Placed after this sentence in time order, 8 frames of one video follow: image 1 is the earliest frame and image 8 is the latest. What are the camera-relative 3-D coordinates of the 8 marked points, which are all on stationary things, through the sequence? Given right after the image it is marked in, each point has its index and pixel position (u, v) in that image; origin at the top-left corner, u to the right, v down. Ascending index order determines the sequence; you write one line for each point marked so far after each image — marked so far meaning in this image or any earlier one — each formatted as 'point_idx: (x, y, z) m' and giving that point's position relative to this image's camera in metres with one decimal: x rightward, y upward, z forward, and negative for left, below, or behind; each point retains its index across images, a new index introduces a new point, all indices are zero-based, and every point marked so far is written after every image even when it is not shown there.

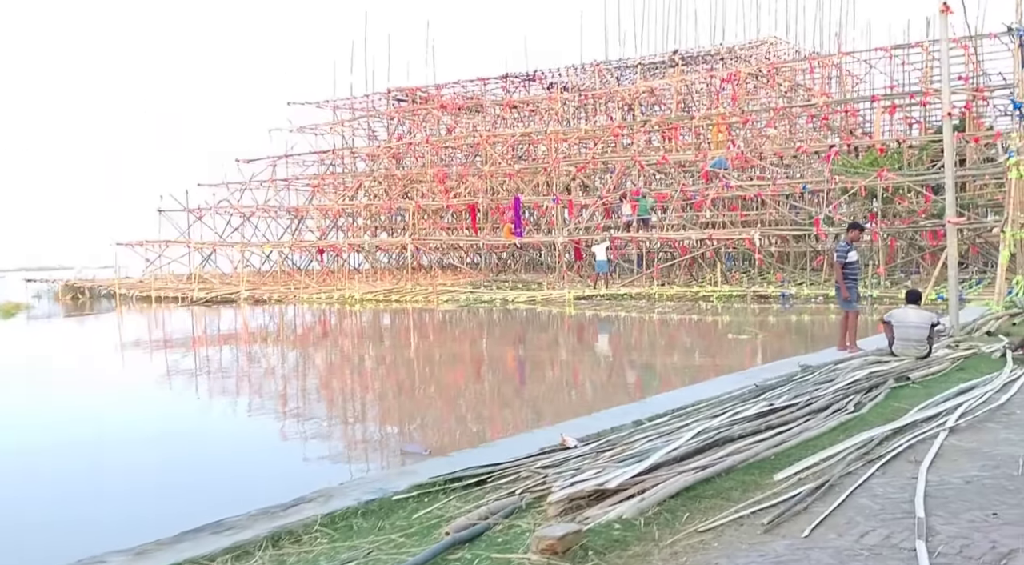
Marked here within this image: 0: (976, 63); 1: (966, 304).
0: (+8.6, +4.1, +19.9) m
1: (+5.1, -0.3, +12.1) m
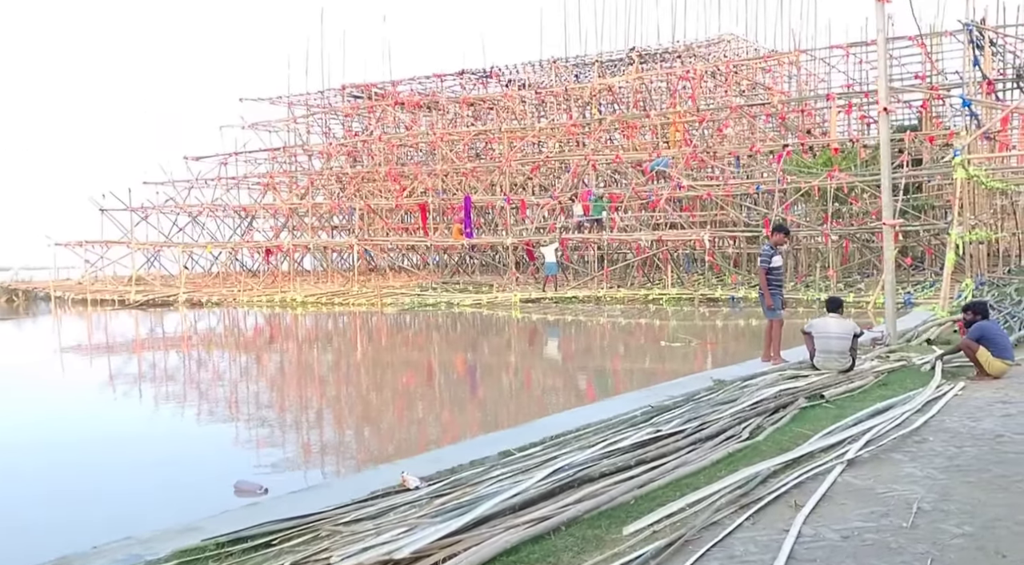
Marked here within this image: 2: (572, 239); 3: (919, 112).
0: (+7.7, +4.0, +19.6) m
1: (+4.4, -0.3, +11.7) m
2: (+0.9, +0.7, +18.1) m
3: (+7.5, +3.1, +19.9) m
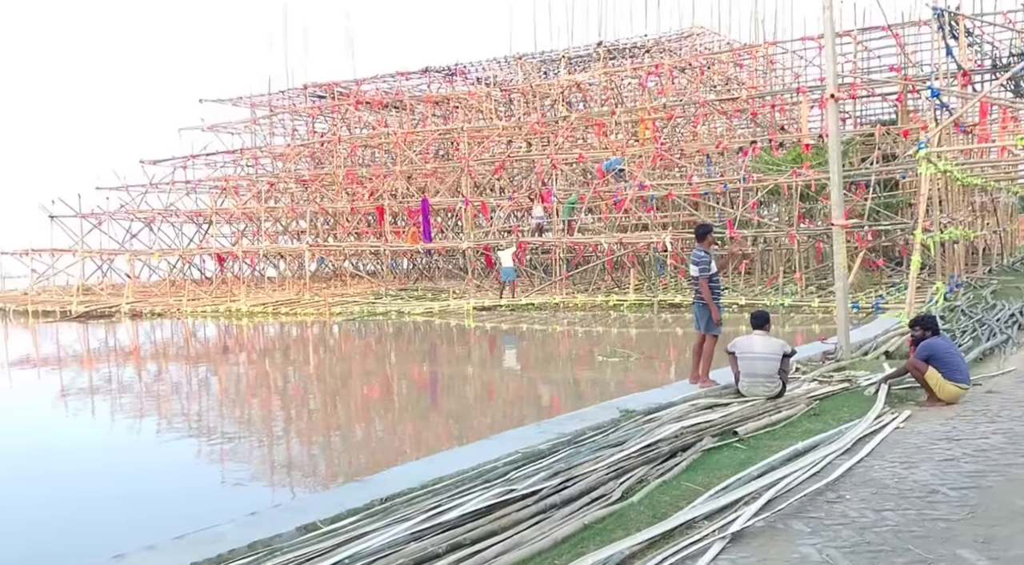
0: (+6.9, +4.0, +18.8) m
1: (+3.7, -0.3, +10.9) m
2: (+0.2, +0.6, +17.2) m
3: (+6.8, +3.1, +19.1) m
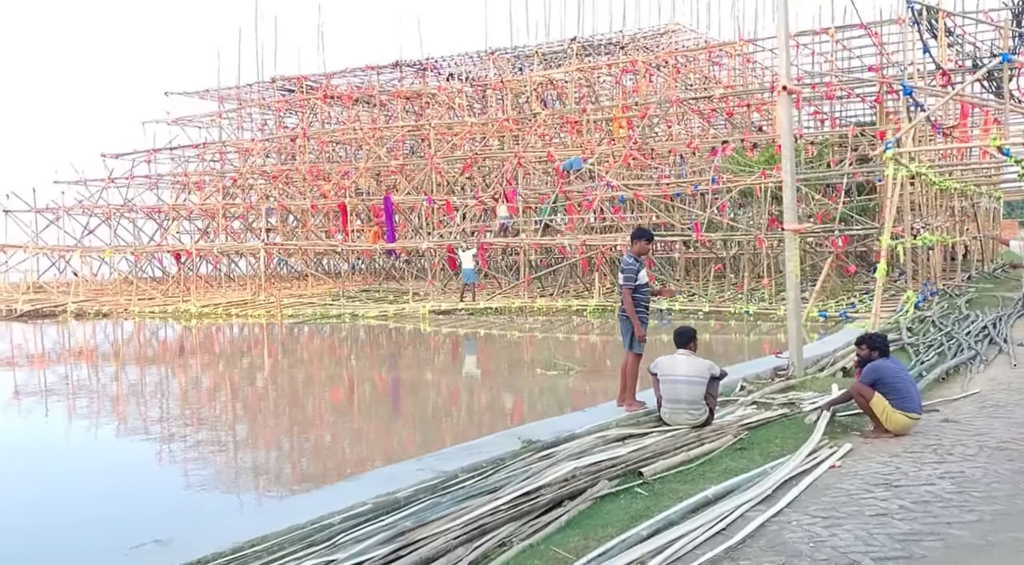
0: (+6.4, +3.9, +18.2) m
1: (+3.2, -0.4, +10.3) m
2: (-0.4, +0.6, +16.6) m
3: (+6.2, +3.0, +18.5) m
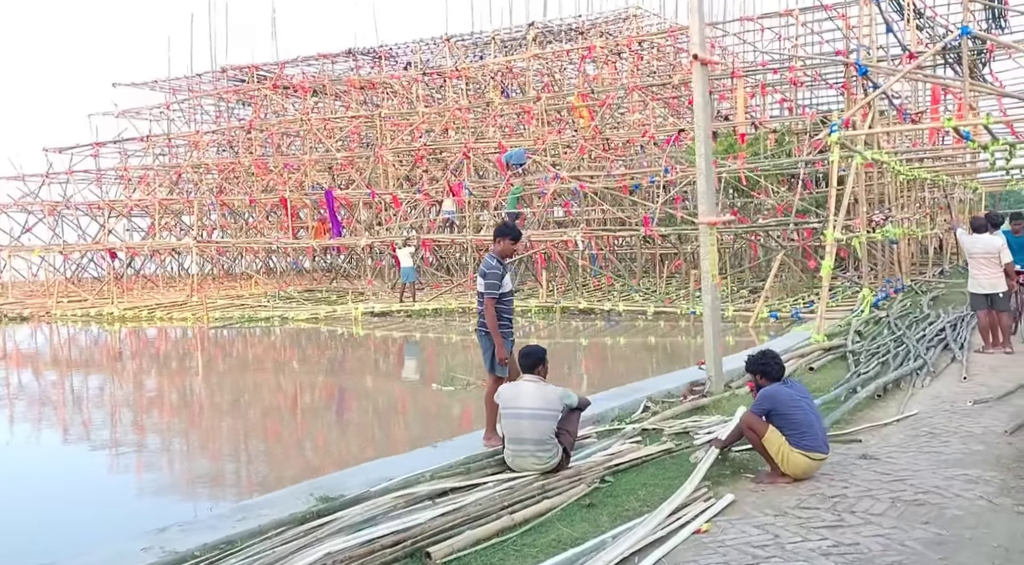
0: (+5.5, +4.0, +17.3) m
1: (+2.5, -0.4, +9.4) m
2: (-1.2, +0.6, +15.7) m
3: (+5.3, +3.1, +17.6) m
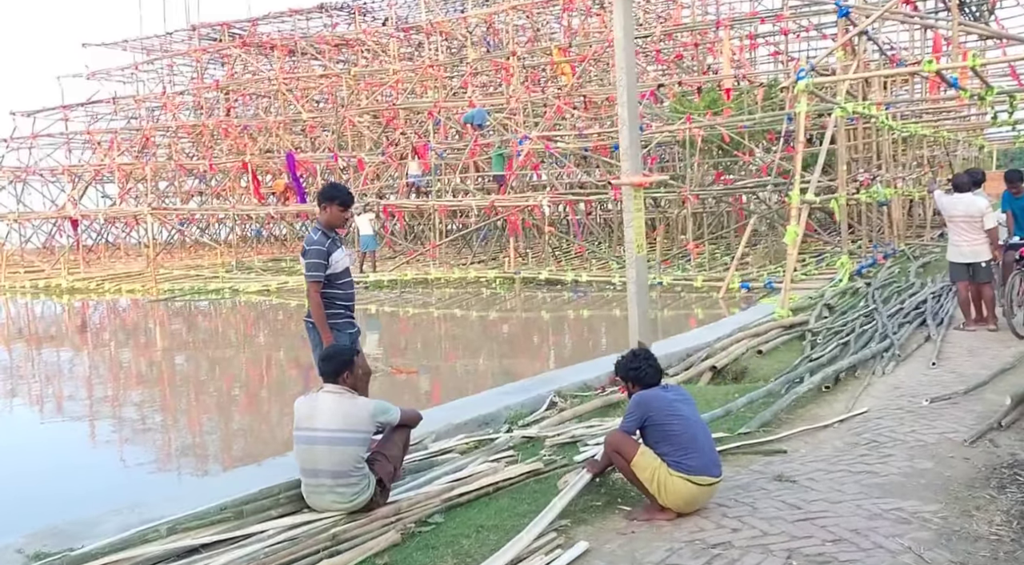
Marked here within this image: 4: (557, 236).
0: (+5.1, +4.6, +16.2) m
1: (+2.0, -0.1, +8.5) m
2: (-1.6, +1.1, +14.8) m
3: (+4.9, +3.7, +16.6) m
4: (+0.6, +0.6, +14.1) m
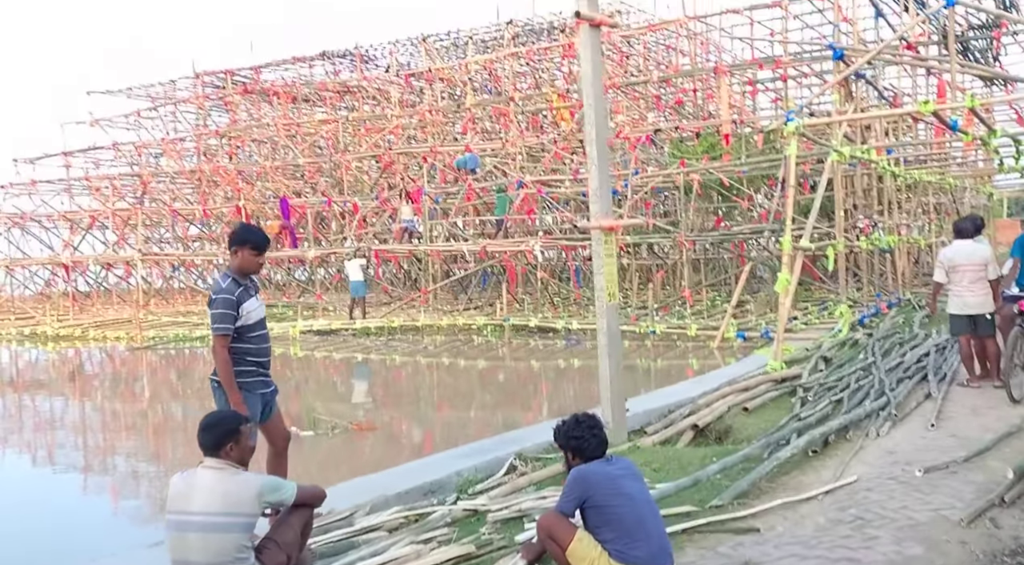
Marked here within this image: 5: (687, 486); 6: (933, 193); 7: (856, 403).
0: (+5.0, +3.8, +16.0) m
1: (+1.8, -0.5, +8.1) m
2: (-1.7, +0.4, +14.4) m
3: (+4.9, +2.9, +16.3) m
4: (+0.5, 0.0, +13.7) m
5: (+0.7, -0.8, +4.3) m
6: (+5.8, +1.2, +15.0) m
7: (+1.7, -0.6, +5.3) m
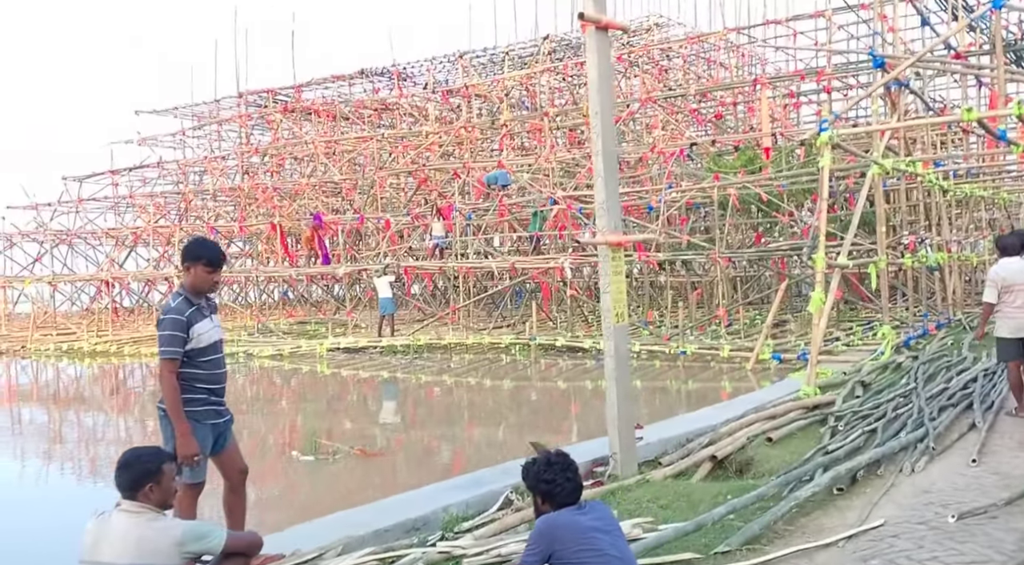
0: (+5.5, +3.5, +15.5) m
1: (+2.0, -0.7, +7.7) m
2: (-1.2, +0.2, +14.2) m
3: (+5.4, +2.7, +15.8) m
4: (+0.9, -0.2, +13.3) m
5: (+0.7, -0.9, +3.9) m
6: (+6.3, +1.0, +14.4) m
7: (+1.7, -0.7, +4.9) m
